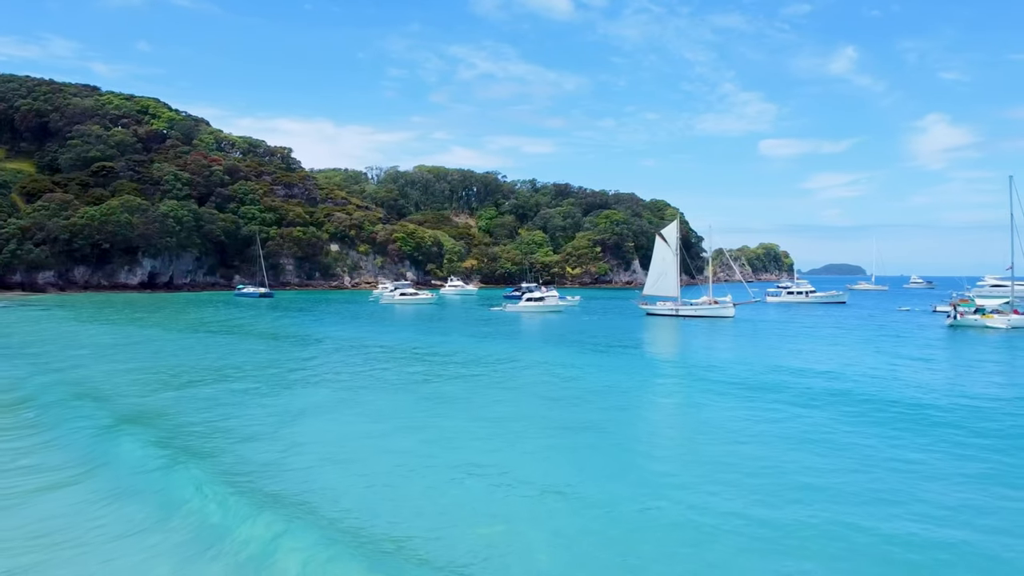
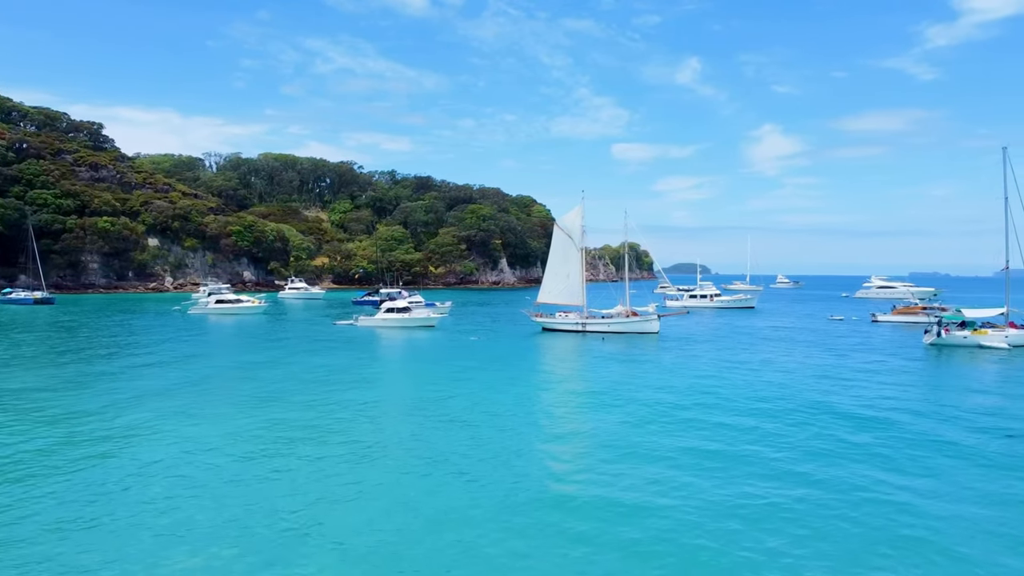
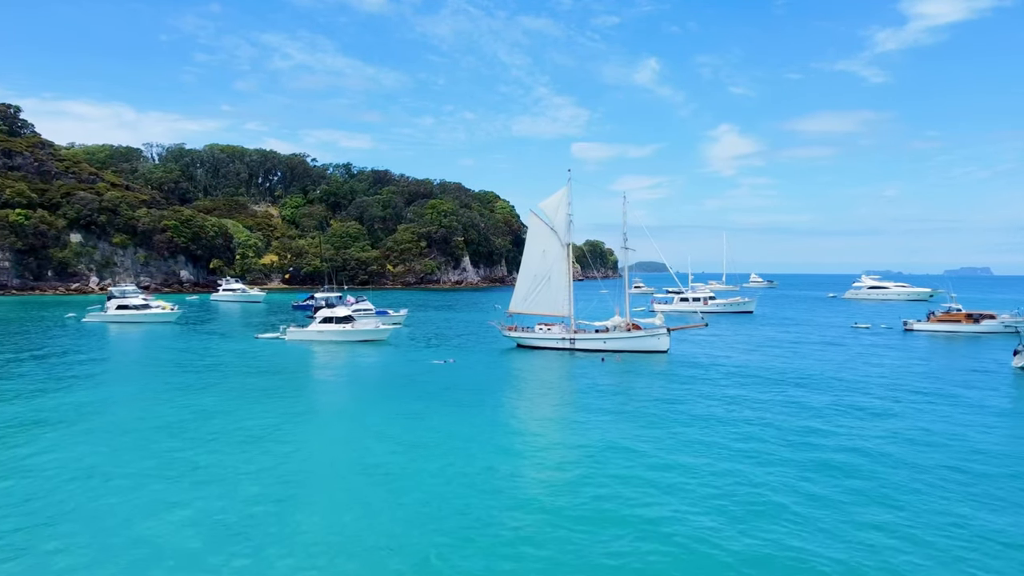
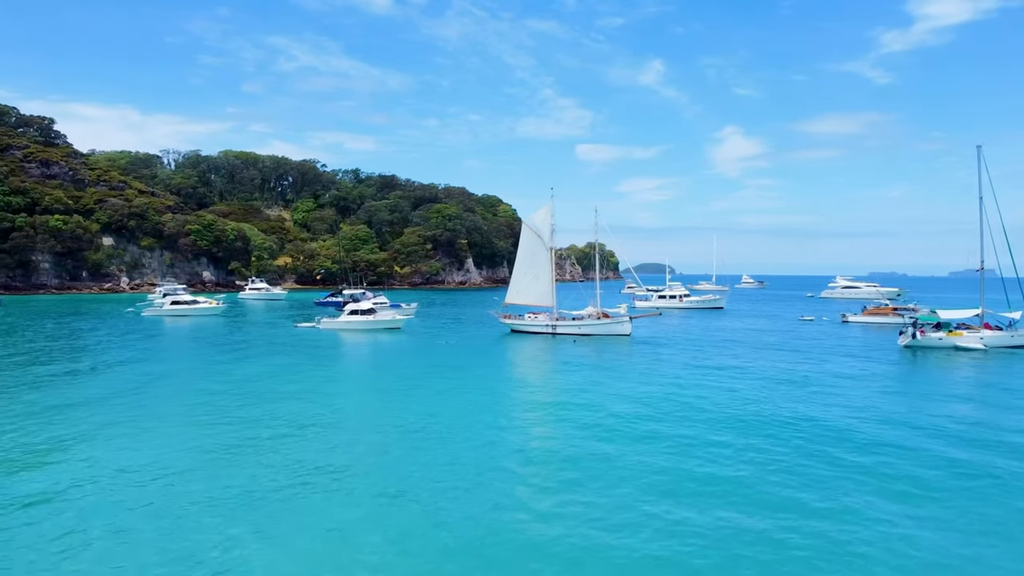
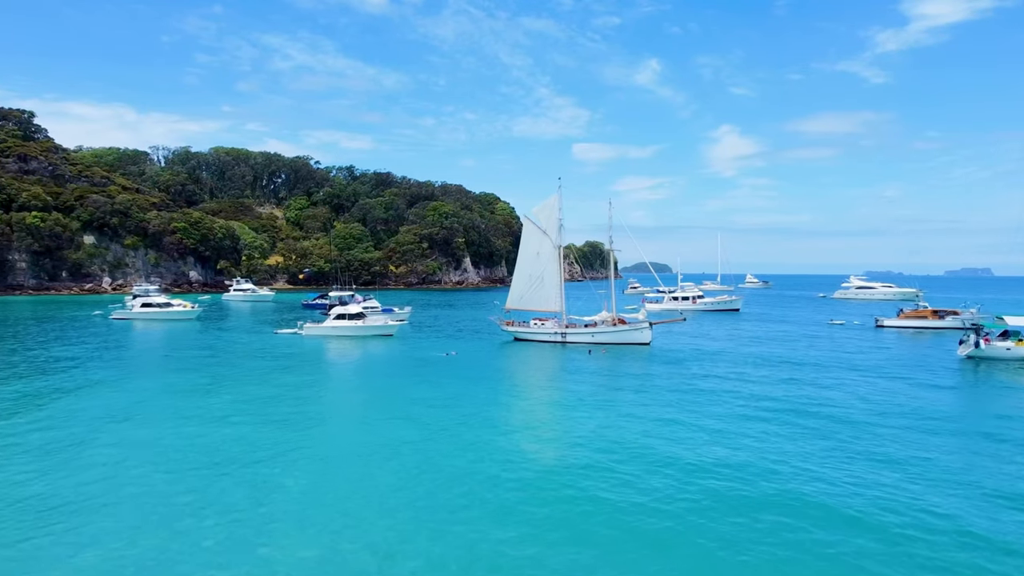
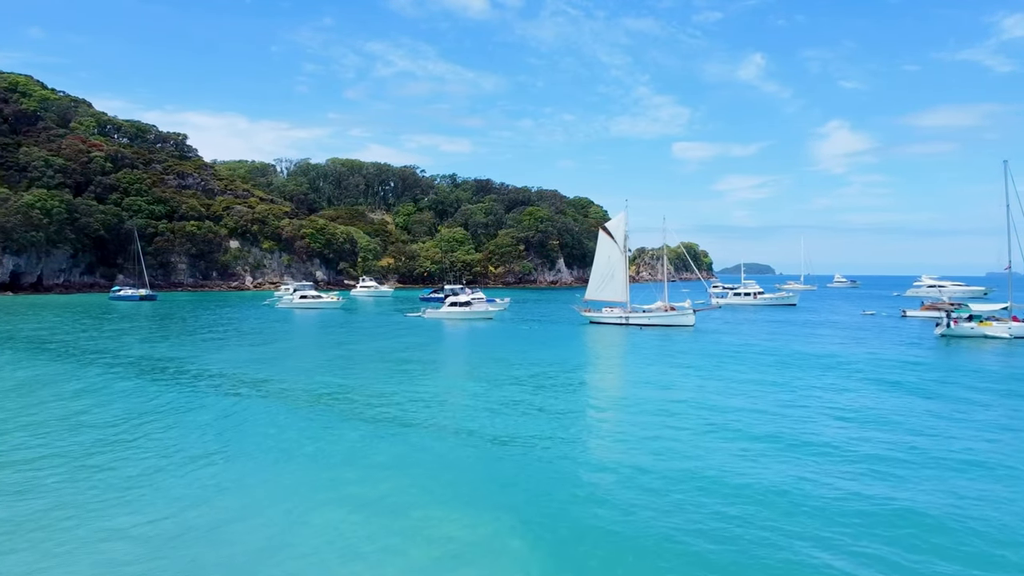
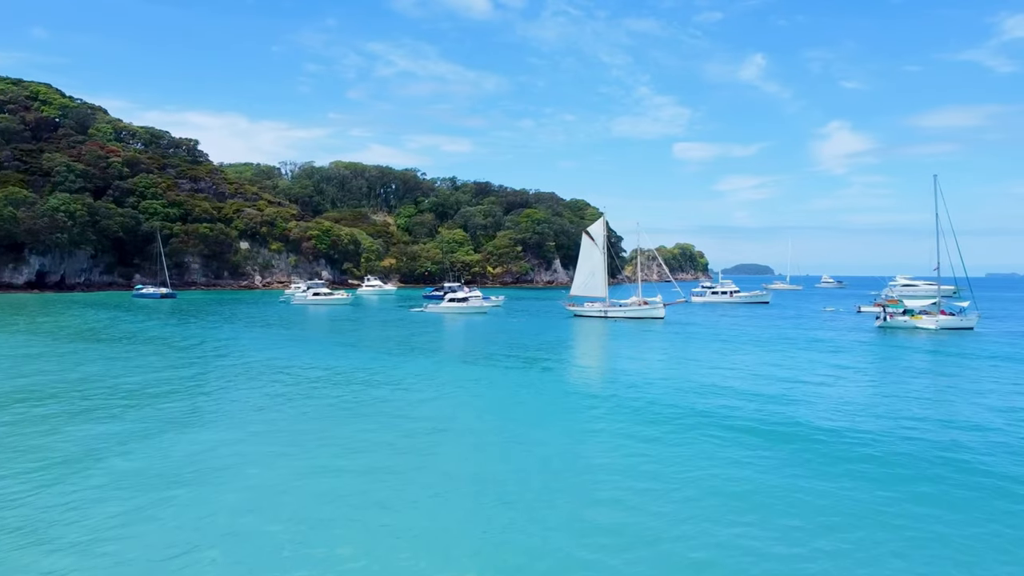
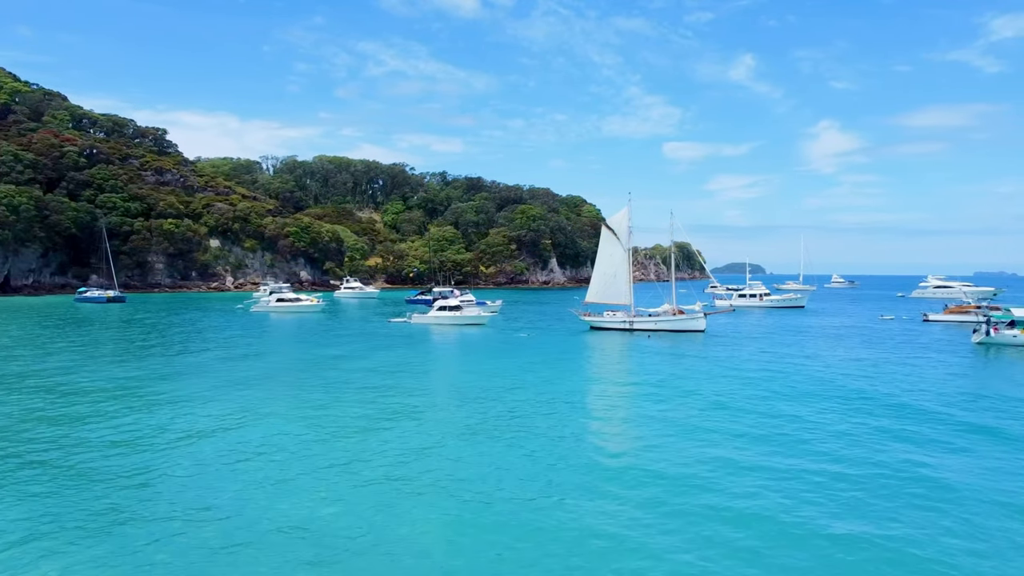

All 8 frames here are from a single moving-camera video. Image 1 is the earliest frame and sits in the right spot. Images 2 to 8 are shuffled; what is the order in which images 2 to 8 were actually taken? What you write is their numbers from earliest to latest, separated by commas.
7, 6, 8, 2, 4, 5, 3
